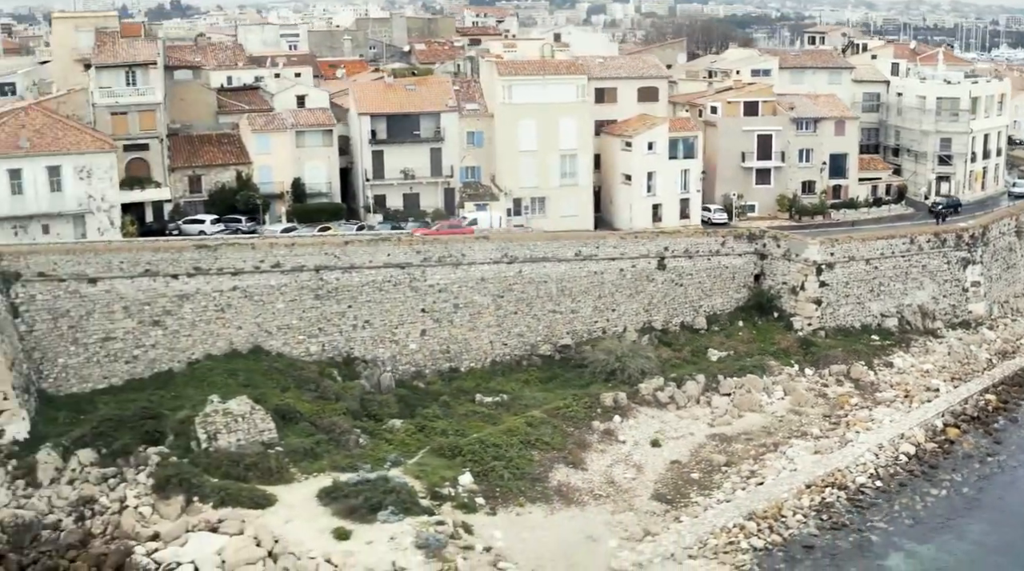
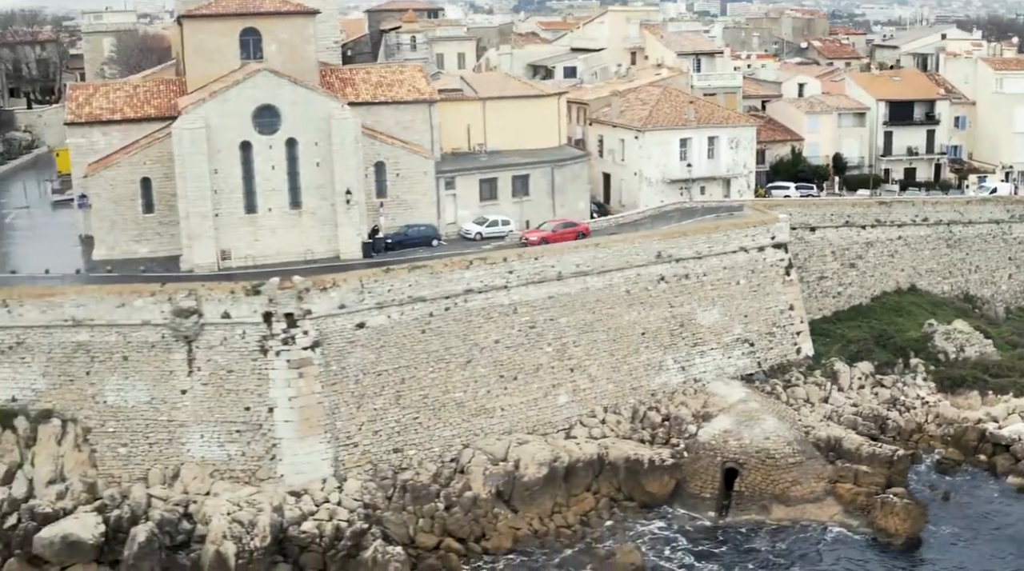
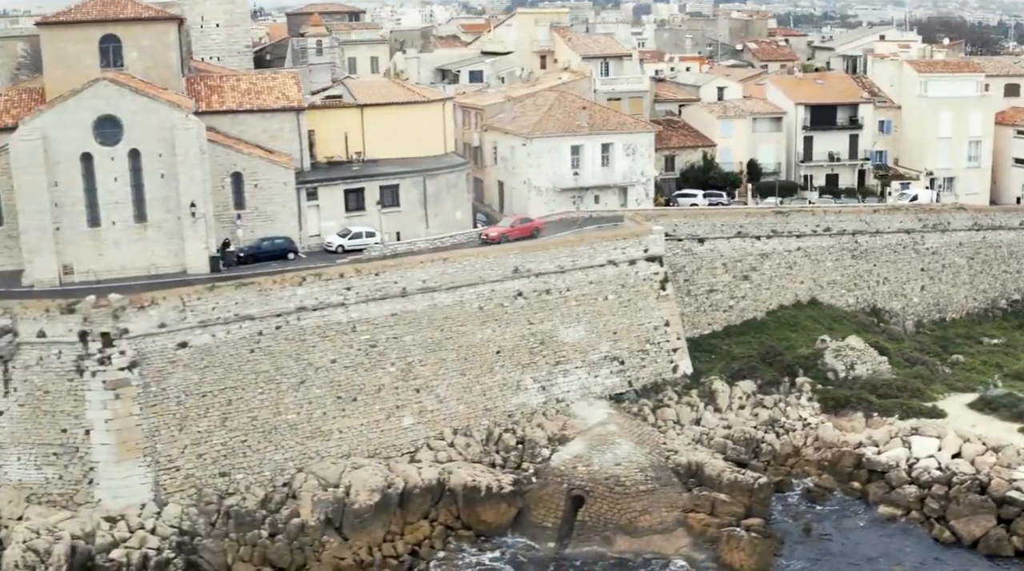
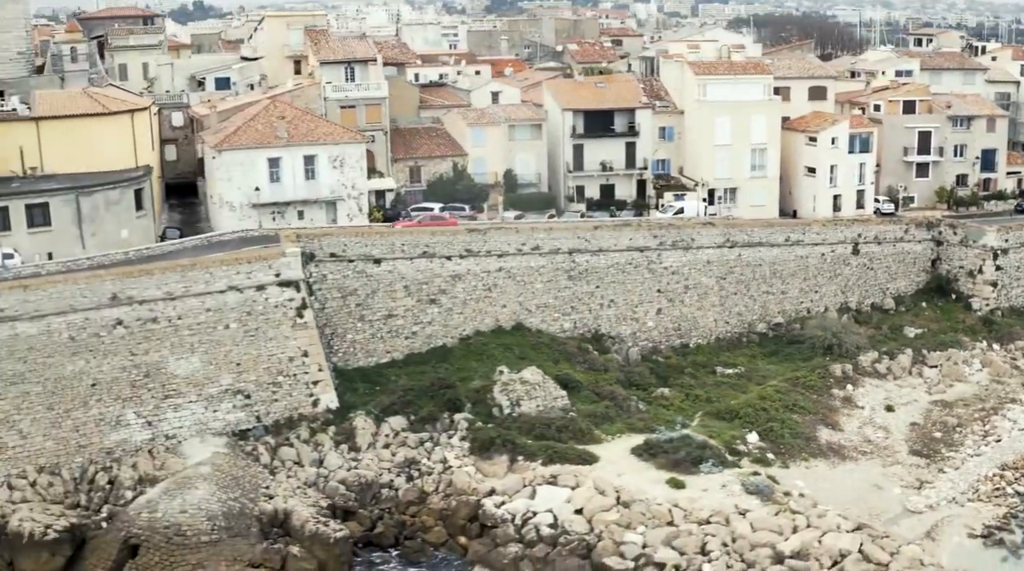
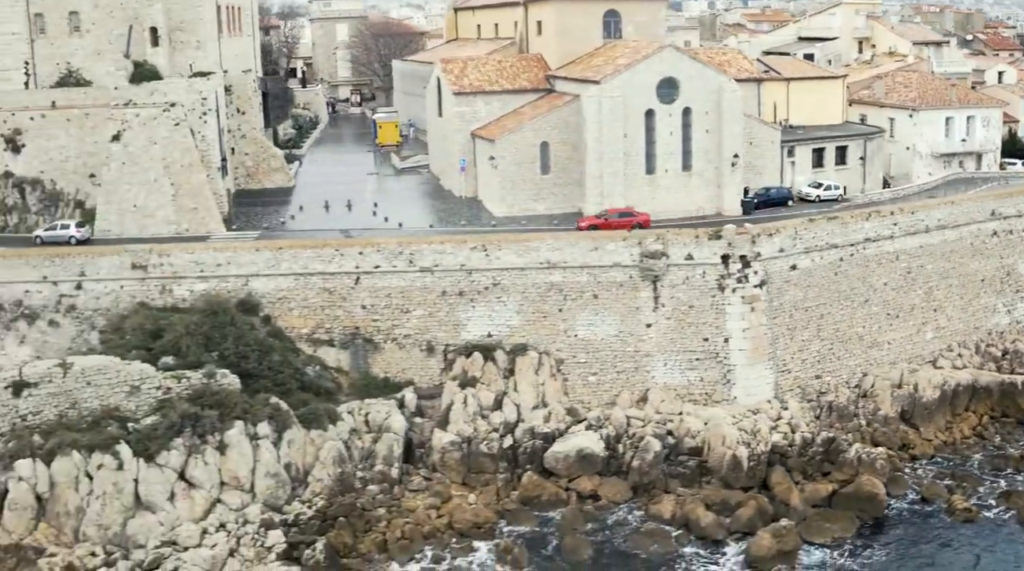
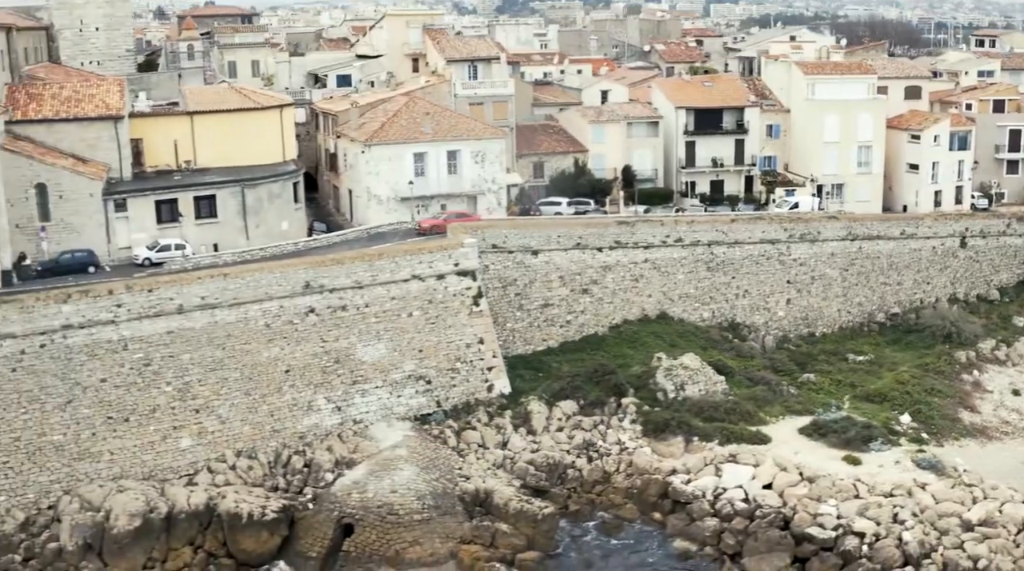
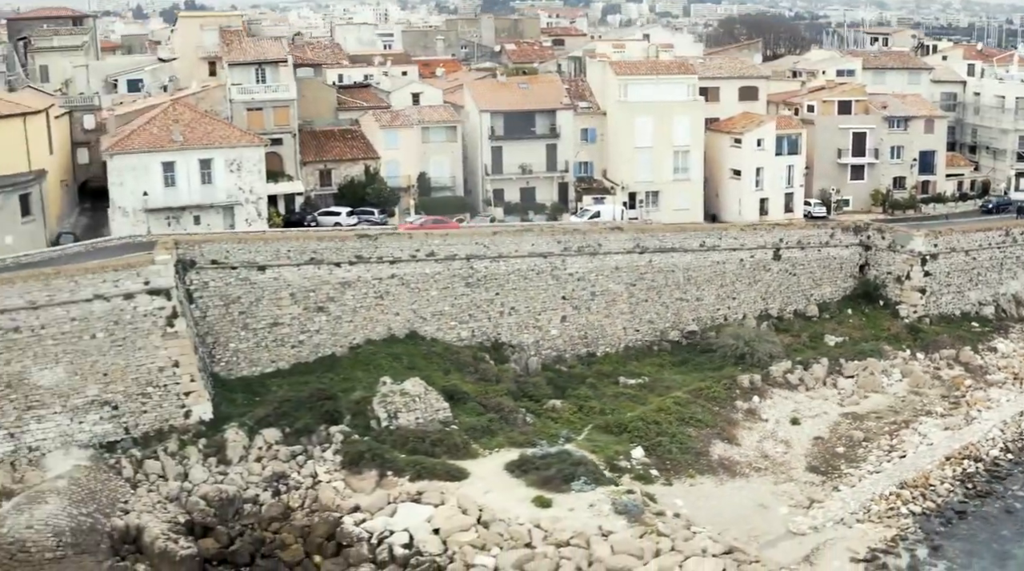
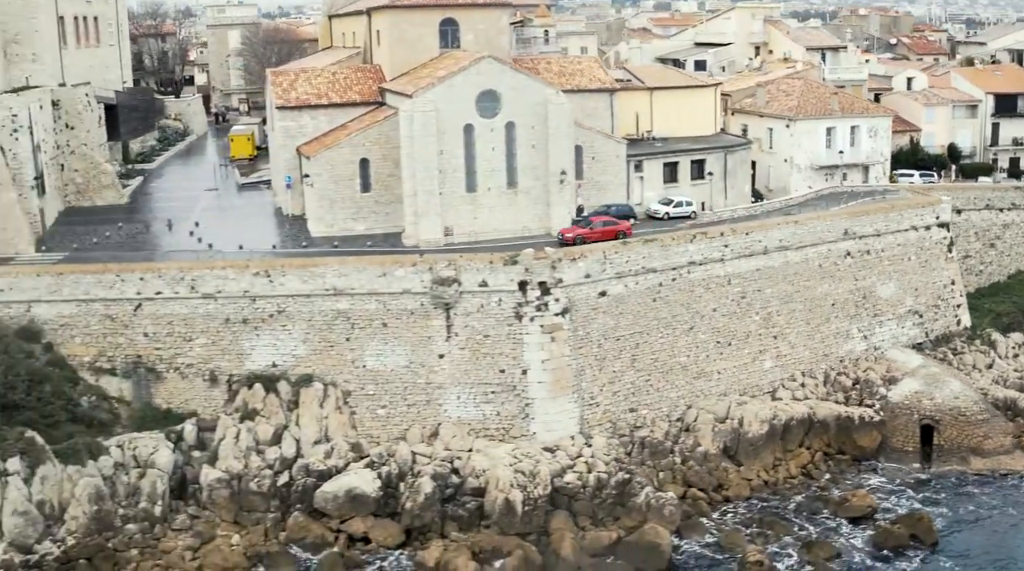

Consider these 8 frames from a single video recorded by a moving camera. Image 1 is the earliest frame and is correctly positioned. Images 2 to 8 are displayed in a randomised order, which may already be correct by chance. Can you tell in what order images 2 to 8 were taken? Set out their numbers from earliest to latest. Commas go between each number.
7, 4, 6, 3, 2, 8, 5
